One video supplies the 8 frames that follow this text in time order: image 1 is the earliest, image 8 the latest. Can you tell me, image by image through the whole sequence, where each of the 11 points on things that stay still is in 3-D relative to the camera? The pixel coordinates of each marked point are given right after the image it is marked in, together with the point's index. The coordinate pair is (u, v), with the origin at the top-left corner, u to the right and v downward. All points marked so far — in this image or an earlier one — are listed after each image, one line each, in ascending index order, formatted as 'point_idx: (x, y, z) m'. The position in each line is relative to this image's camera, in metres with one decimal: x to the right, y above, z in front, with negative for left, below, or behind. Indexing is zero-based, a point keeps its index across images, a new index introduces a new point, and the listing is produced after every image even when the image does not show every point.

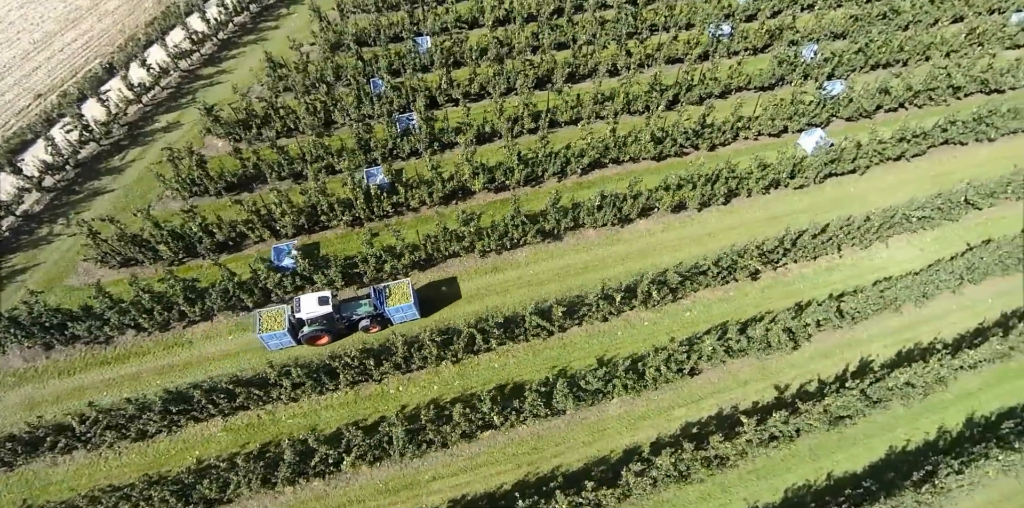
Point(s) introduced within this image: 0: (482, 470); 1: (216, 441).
0: (-0.9, -7.9, +18.8) m
1: (-10.9, -6.9, +19.1) m
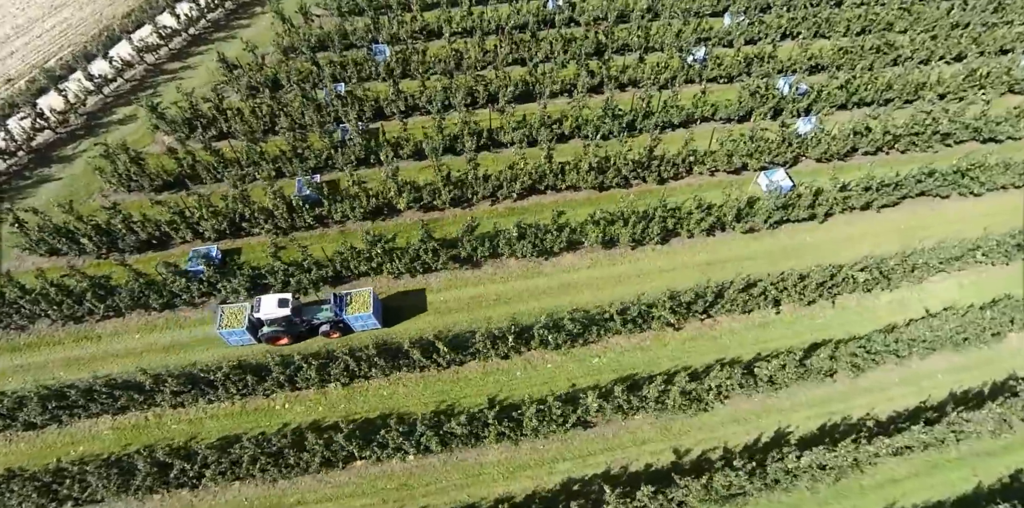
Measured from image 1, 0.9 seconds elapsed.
0: (-5.8, -8.9, +18.5) m
1: (-15.6, -7.0, +19.4) m
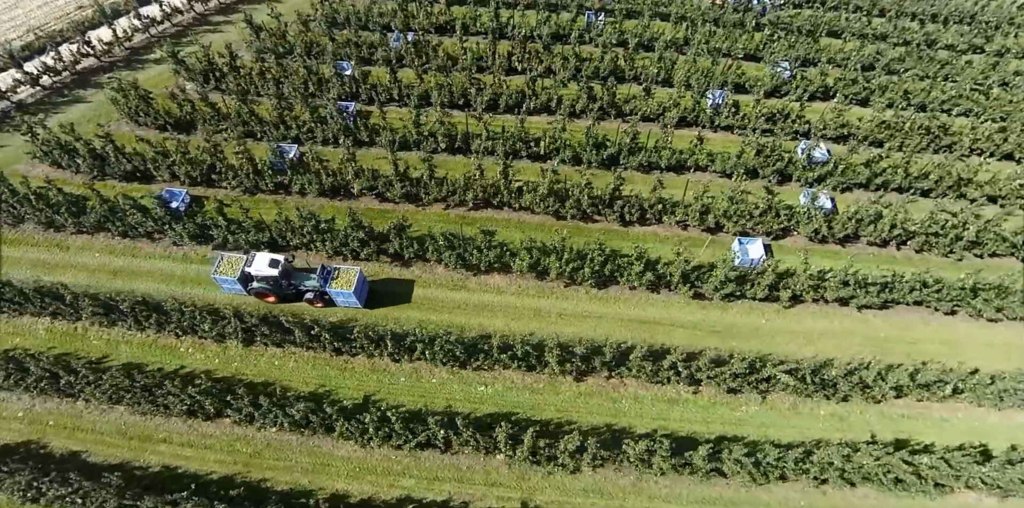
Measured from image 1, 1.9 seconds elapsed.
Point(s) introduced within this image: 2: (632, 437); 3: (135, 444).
0: (-11.6, -7.6, +19.4) m
1: (-20.5, -3.5, +21.9) m
2: (+4.6, -7.1, +19.8) m
3: (-14.1, -7.3, +19.2) m
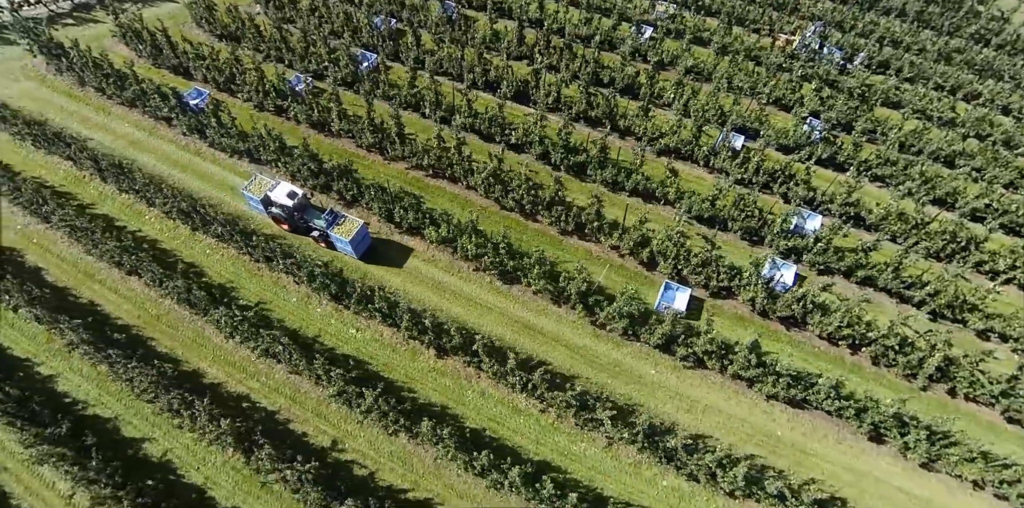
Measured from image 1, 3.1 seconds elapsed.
0: (-17.5, -2.1, +22.8) m
1: (-24.1, +4.4, +26.9) m
2: (-2.1, -6.7, +19.9) m
3: (-19.8, -1.1, +23.1) m
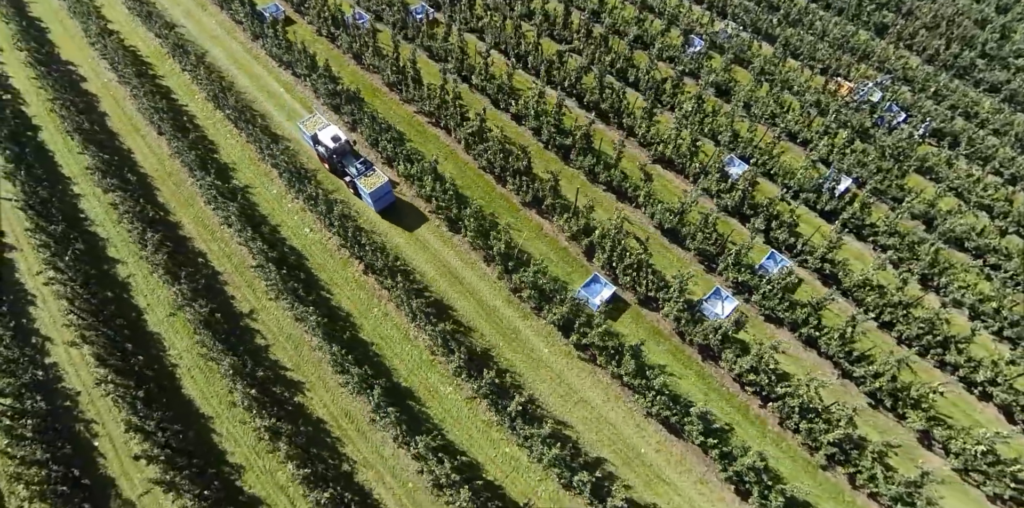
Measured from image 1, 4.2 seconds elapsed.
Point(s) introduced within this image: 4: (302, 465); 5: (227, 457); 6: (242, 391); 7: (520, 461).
0: (-19.5, +5.4, +27.4) m
1: (-23.0, +13.4, +32.5) m
2: (-6.9, -3.3, +21.8) m
3: (-21.2, +7.0, +28.1) m
4: (-7.7, -7.7, +18.8) m
5: (-10.6, -7.7, +19.2) m
6: (-10.4, -5.3, +19.6) m
7: (+0.3, -7.8, +19.4) m
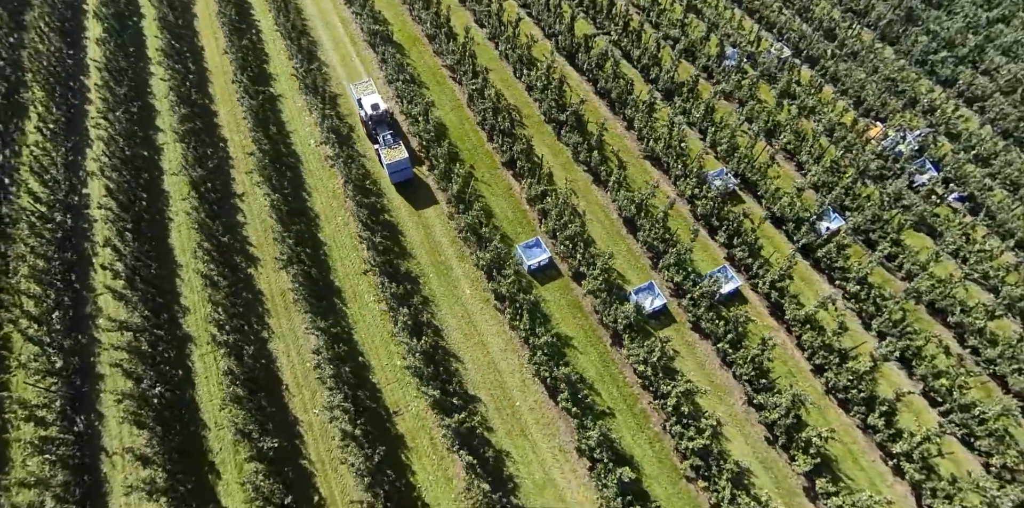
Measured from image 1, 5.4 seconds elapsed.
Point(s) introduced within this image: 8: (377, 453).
0: (-18.5, +12.7, +32.2) m
1: (-18.9, +21.2, +37.6) m
2: (-9.8, +1.2, +24.6) m
3: (-19.7, +14.7, +33.1) m
4: (-12.1, -2.8, +21.9) m
5: (-14.8, -2.0, +22.8) m
6: (-14.0, +0.3, +23.1) m
7: (-4.5, -4.9, +21.1) m
8: (-5.0, -7.4, +19.2) m
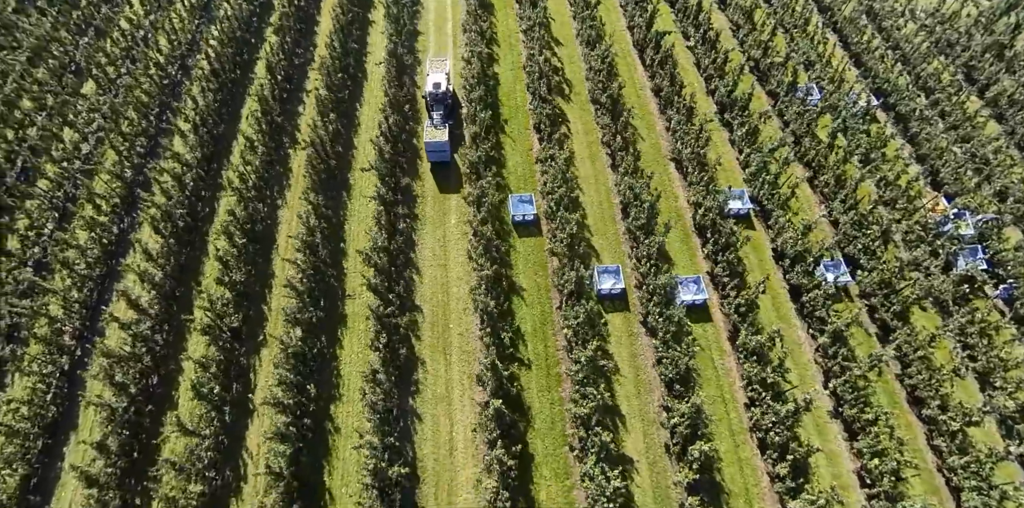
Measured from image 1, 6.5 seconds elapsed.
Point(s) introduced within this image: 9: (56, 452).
0: (-12.1, +20.1, +36.8) m
1: (-8.8, +28.1, +42.0) m
2: (-9.0, +6.7, +28.0) m
3: (-12.4, +22.3, +37.8) m
4: (-13.0, +3.8, +25.8) m
5: (-15.1, +5.3, +27.2) m
6: (-13.5, +7.2, +27.3) m
7: (-6.7, -0.6, +23.7) m
8: (-8.3, -2.8, +21.9) m
9: (-17.4, -7.6, +19.5) m
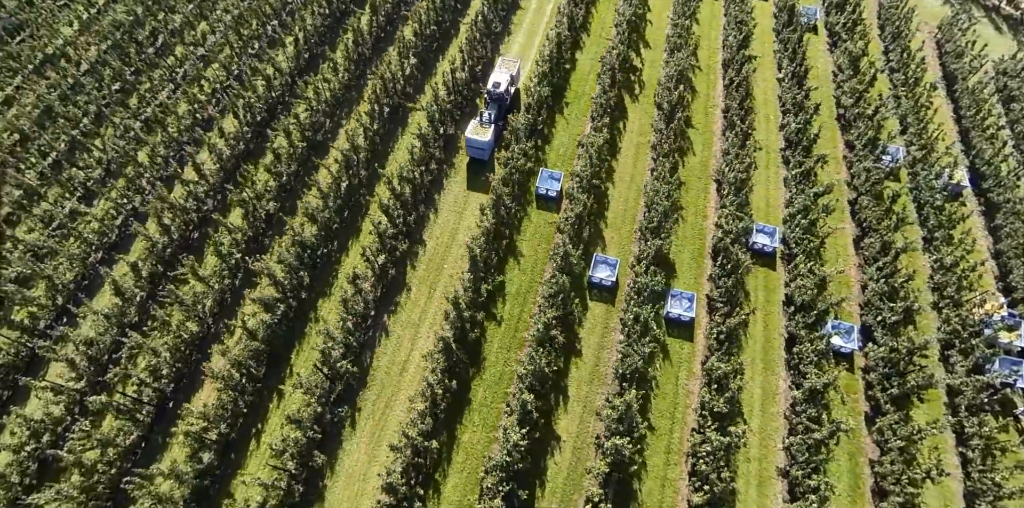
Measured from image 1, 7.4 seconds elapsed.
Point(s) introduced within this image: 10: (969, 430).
0: (-2.9, +24.0, +39.3) m
1: (+3.4, +30.5, +43.7) m
2: (-5.4, +10.5, +30.4) m
3: (-2.3, +26.1, +40.3) m
4: (-10.3, +8.9, +29.0) m
5: (-11.6, +11.0, +30.7) m
6: (-9.5, +12.3, +30.5) m
7: (-6.0, +3.0, +25.9) m
8: (-8.5, +1.5, +24.4) m
9: (-18.8, -0.5, +23.7) m
10: (+17.4, -6.7, +19.4) m
